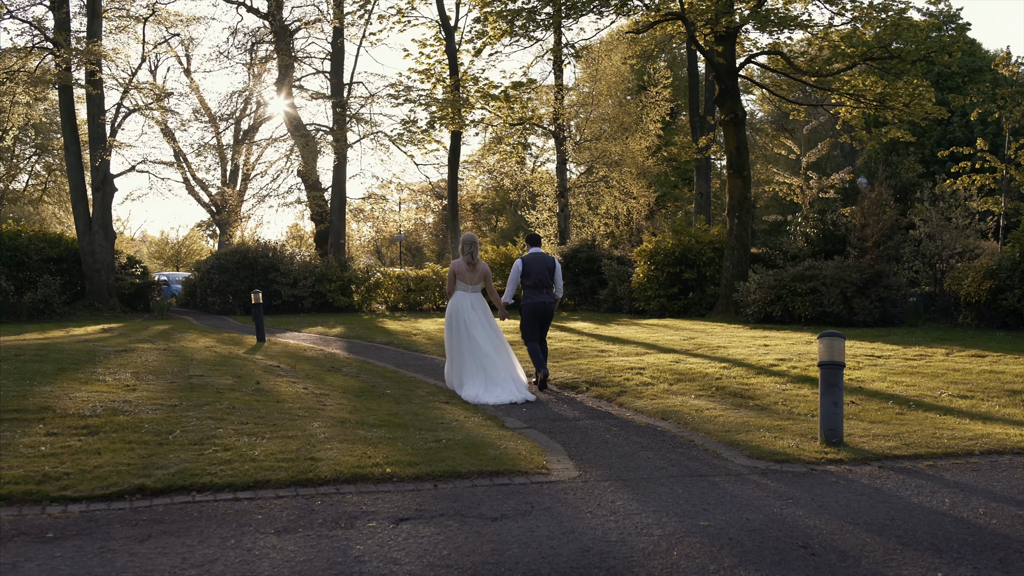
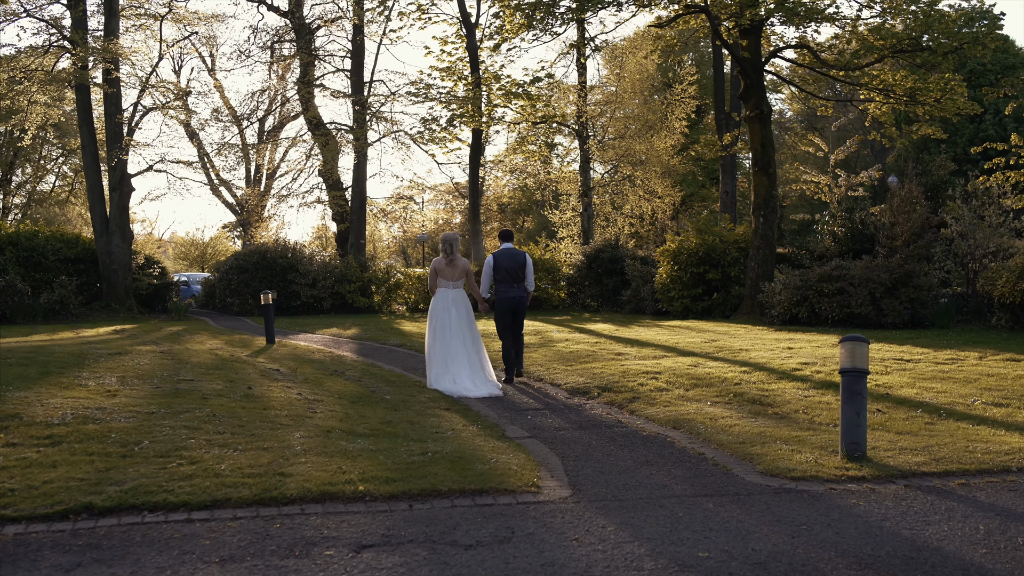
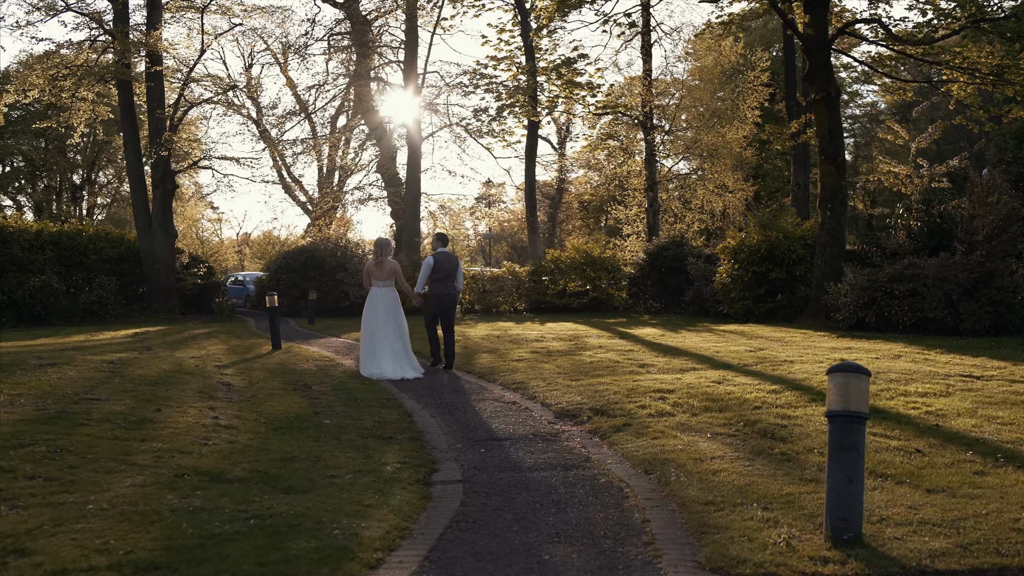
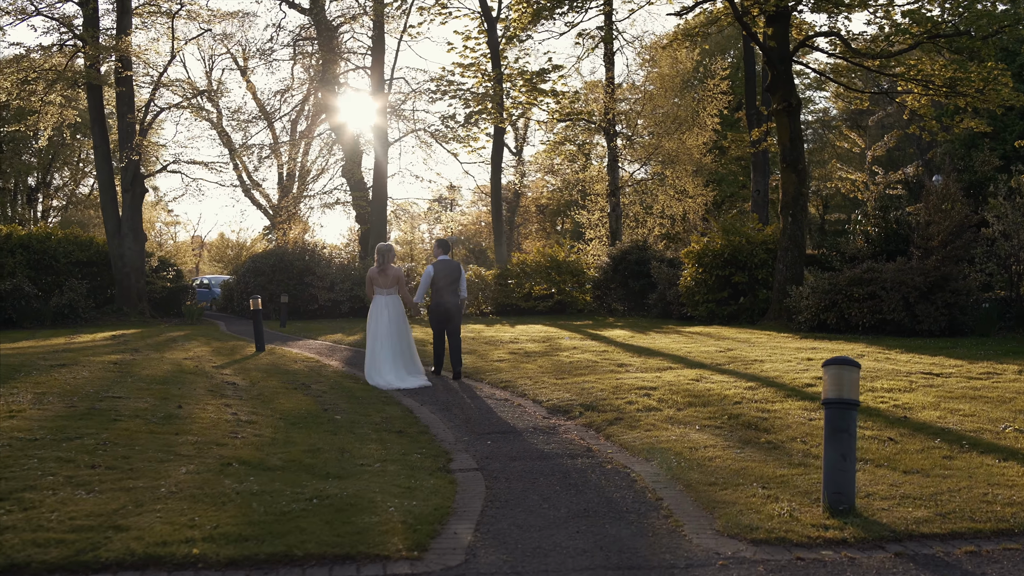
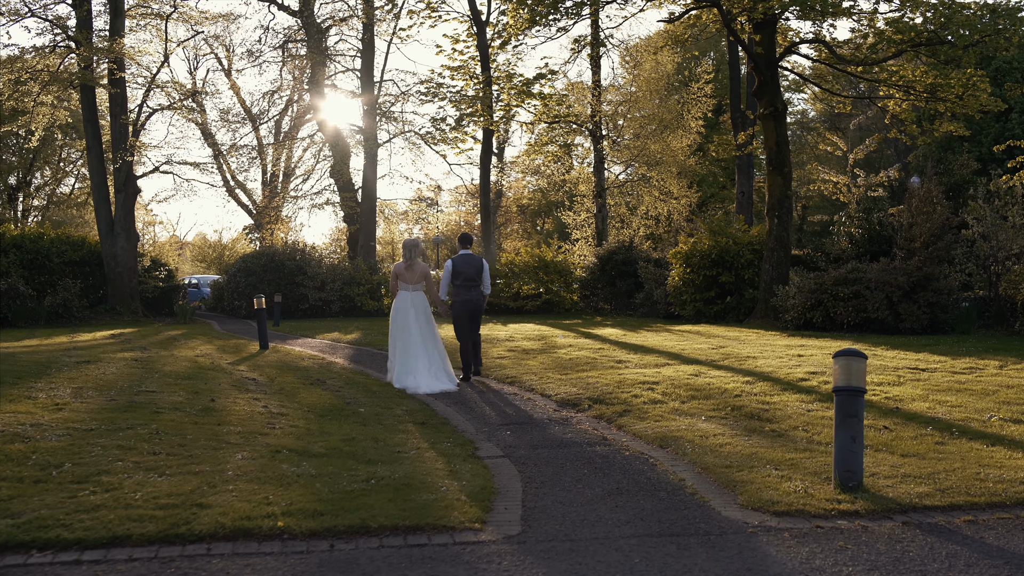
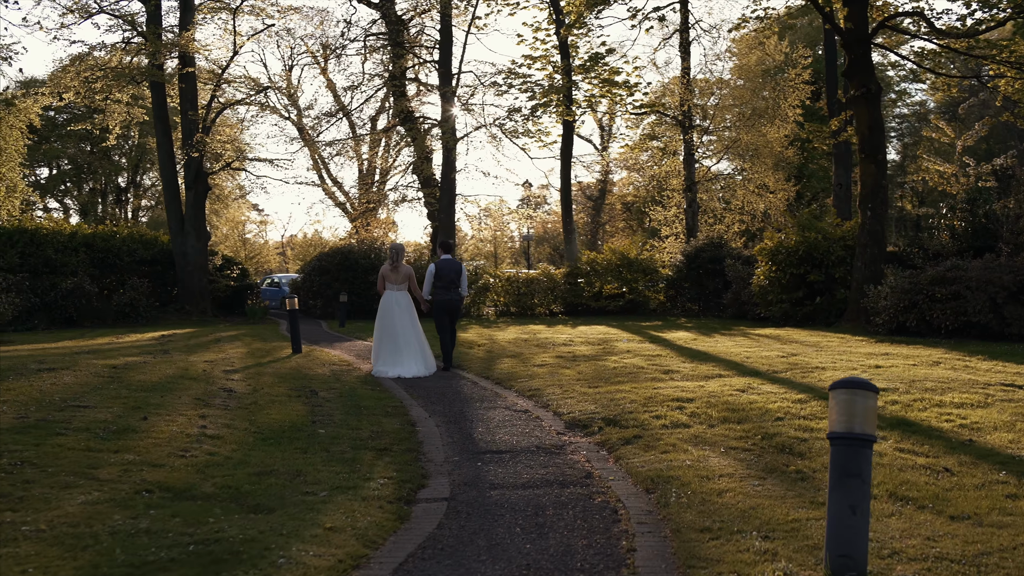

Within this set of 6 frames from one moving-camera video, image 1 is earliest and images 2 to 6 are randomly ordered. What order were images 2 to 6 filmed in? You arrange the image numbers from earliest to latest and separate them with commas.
2, 5, 4, 3, 6
